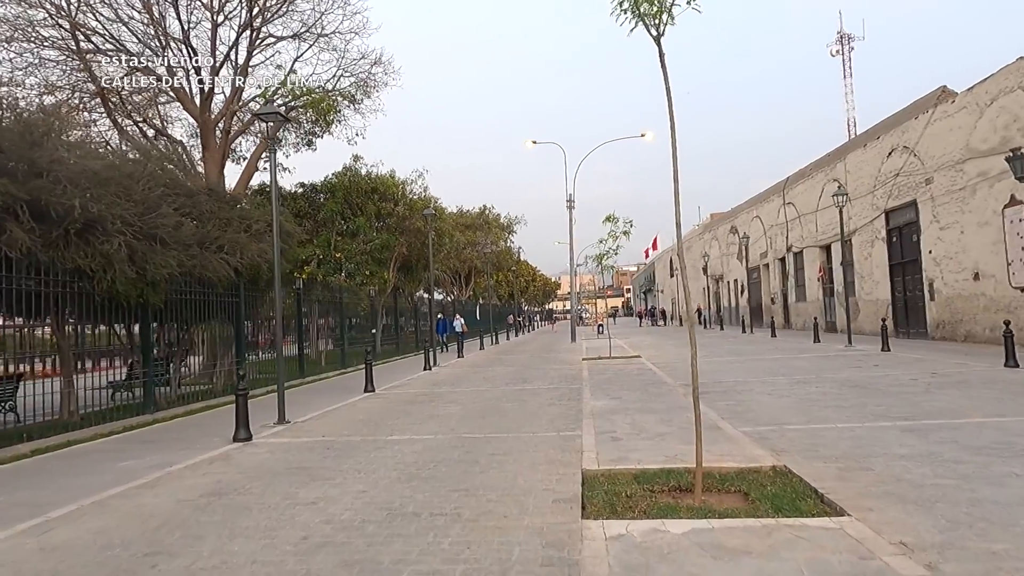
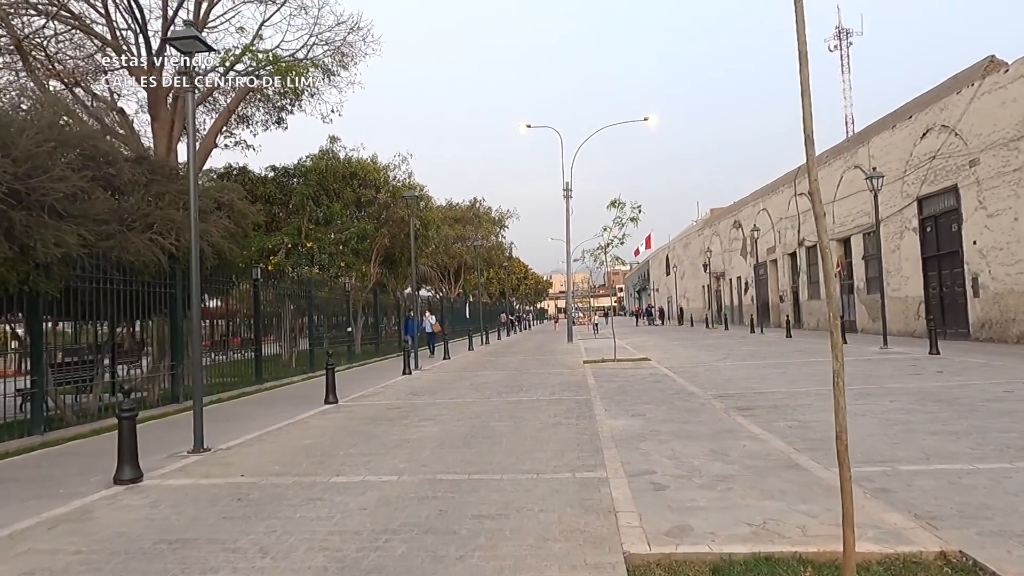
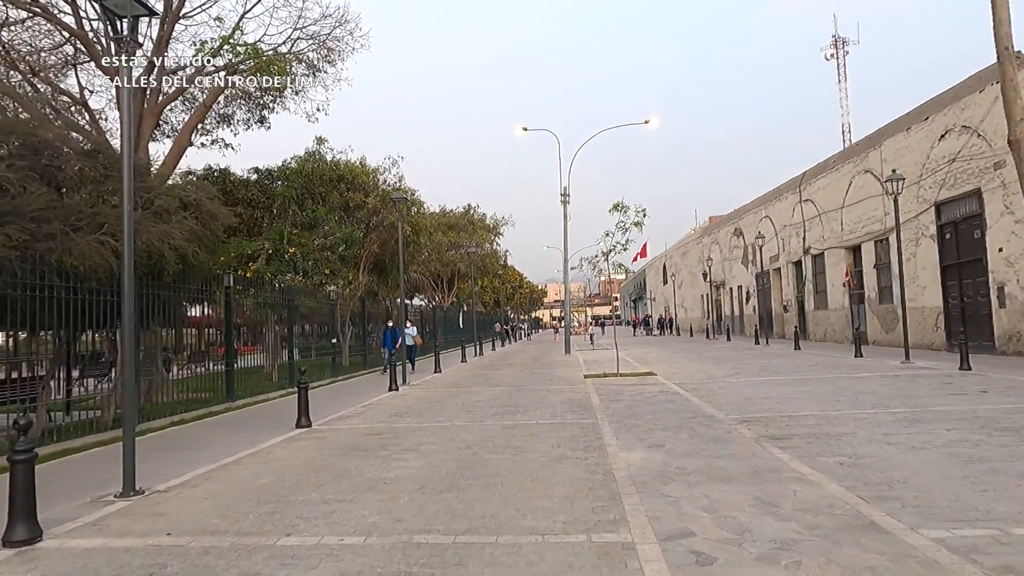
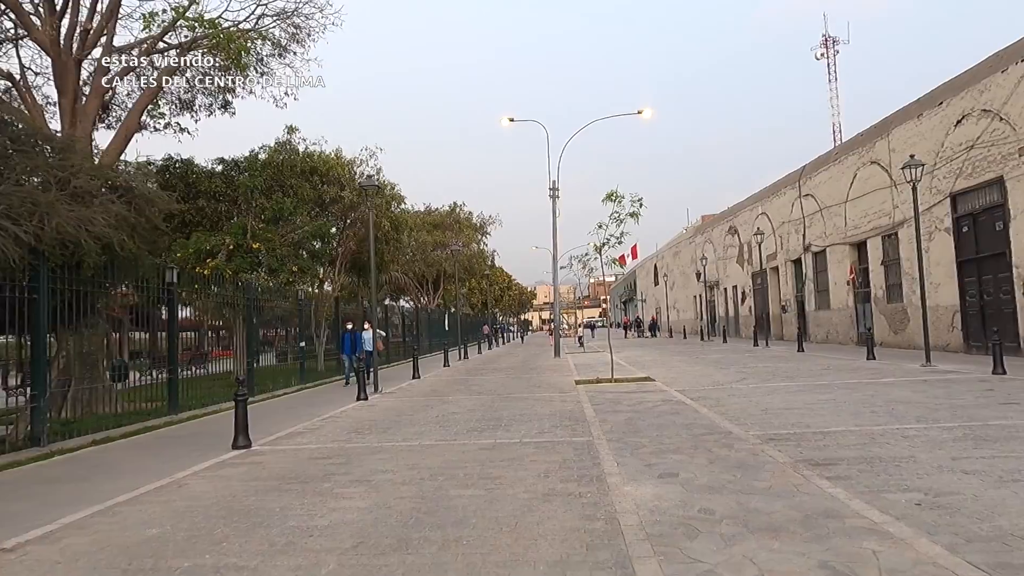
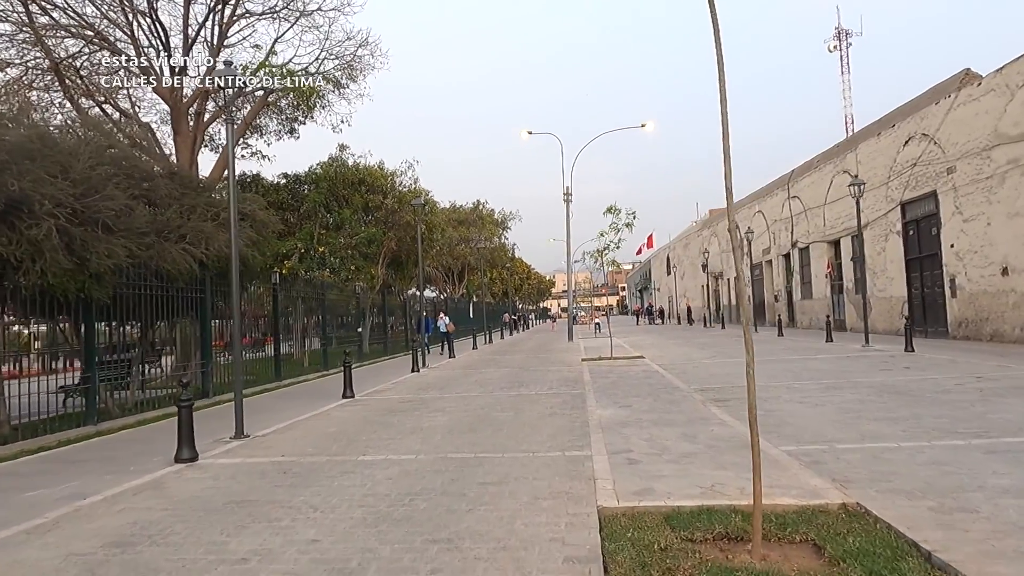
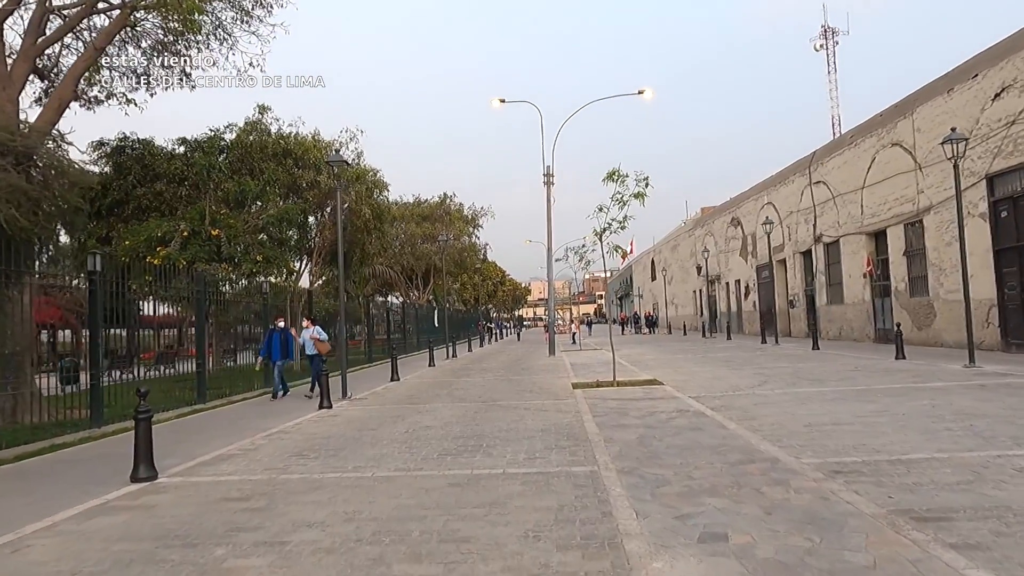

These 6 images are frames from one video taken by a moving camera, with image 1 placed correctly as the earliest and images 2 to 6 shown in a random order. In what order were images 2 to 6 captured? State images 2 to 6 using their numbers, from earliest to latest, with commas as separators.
5, 2, 3, 4, 6
